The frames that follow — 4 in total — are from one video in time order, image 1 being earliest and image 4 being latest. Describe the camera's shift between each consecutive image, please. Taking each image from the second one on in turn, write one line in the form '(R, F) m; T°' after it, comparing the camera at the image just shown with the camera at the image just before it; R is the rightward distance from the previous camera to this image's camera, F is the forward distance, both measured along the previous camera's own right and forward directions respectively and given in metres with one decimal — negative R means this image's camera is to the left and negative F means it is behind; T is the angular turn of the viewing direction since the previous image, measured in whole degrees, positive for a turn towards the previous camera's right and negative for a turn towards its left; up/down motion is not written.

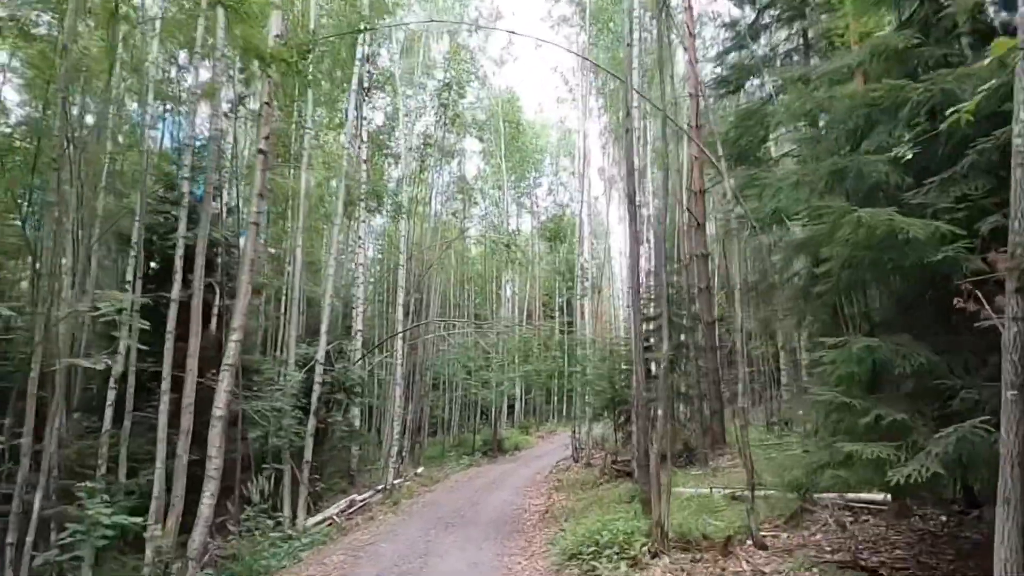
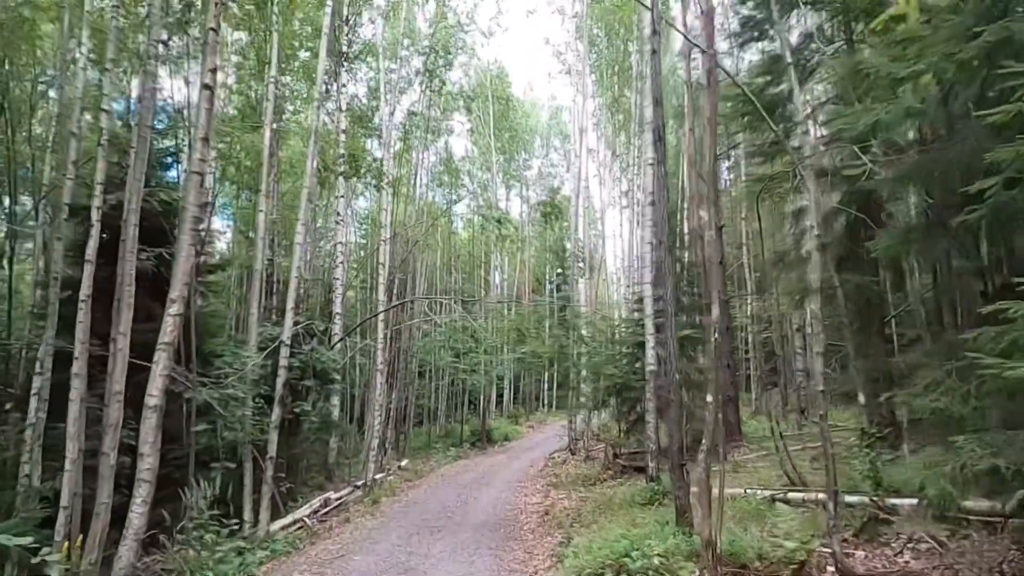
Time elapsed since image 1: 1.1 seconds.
(-0.1, +1.4) m; +1°
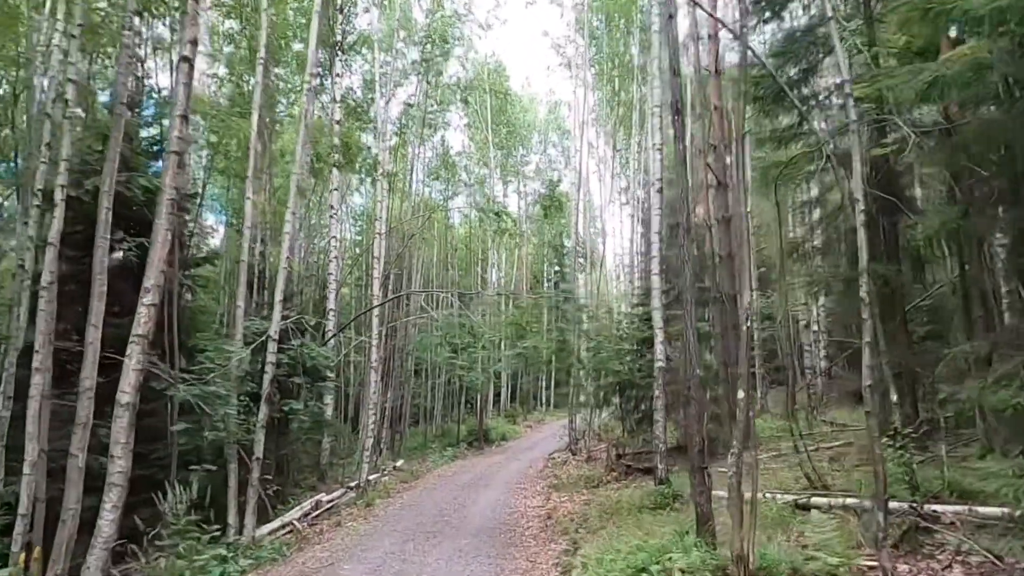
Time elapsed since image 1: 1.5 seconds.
(-0.1, +0.5) m; 0°
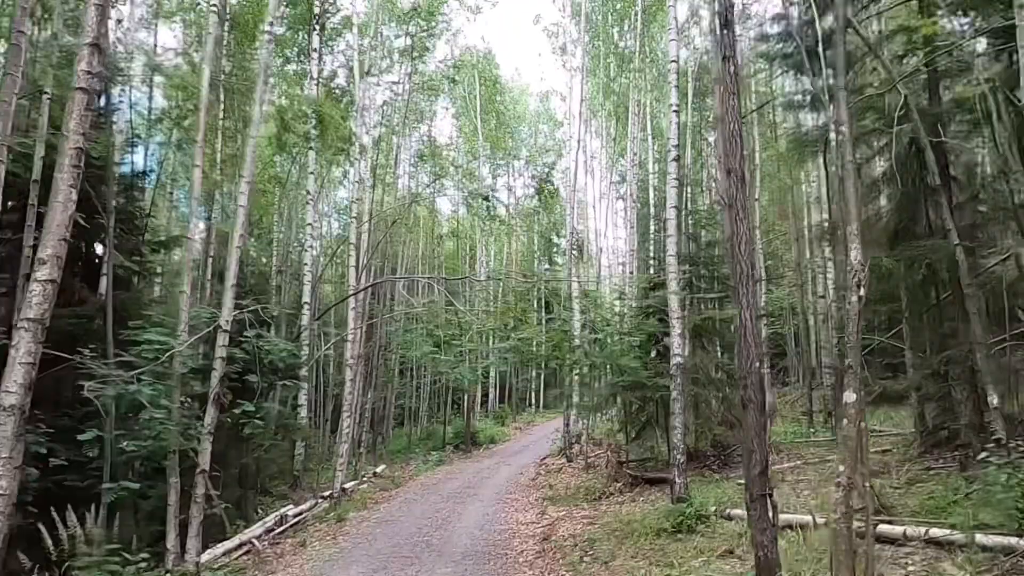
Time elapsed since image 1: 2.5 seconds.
(0.0, +1.3) m; +1°
